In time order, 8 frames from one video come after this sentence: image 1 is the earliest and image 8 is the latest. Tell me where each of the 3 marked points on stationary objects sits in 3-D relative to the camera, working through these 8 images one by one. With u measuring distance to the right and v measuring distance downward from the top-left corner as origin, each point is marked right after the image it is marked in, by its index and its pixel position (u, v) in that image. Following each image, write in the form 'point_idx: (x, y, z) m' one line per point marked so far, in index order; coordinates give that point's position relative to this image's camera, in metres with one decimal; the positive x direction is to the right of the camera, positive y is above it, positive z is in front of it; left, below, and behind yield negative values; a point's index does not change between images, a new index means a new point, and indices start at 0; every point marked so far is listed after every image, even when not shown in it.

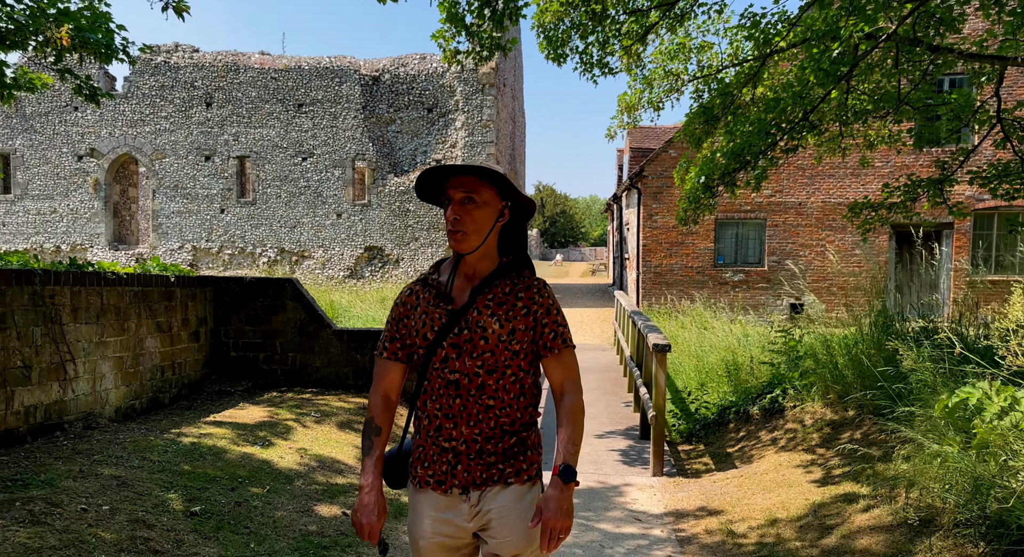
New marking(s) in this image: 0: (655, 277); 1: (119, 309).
0: (+3.4, 0.0, +15.0) m
1: (-3.4, -0.3, +5.6) m
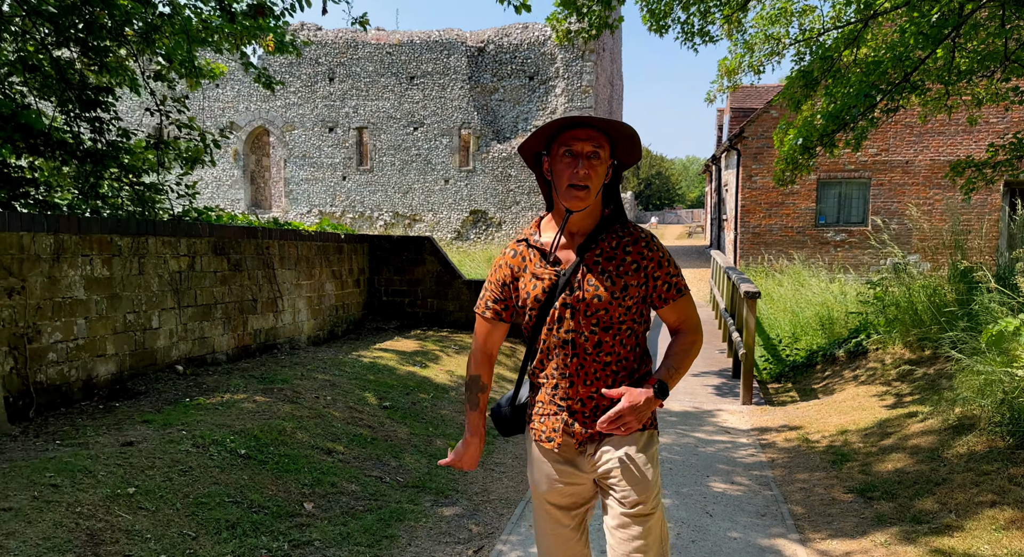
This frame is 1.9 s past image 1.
0: (+5.8, +1.0, +15.4) m
1: (-2.2, +0.2, +7.1) m
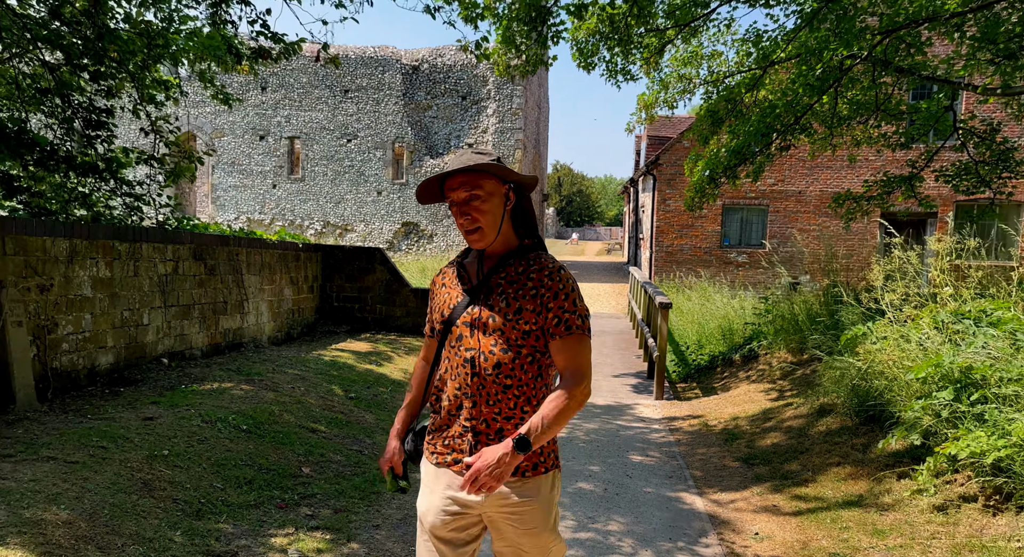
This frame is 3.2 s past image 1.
0: (+4.1, +0.6, +17.0) m
1: (-2.9, +0.2, +7.7) m
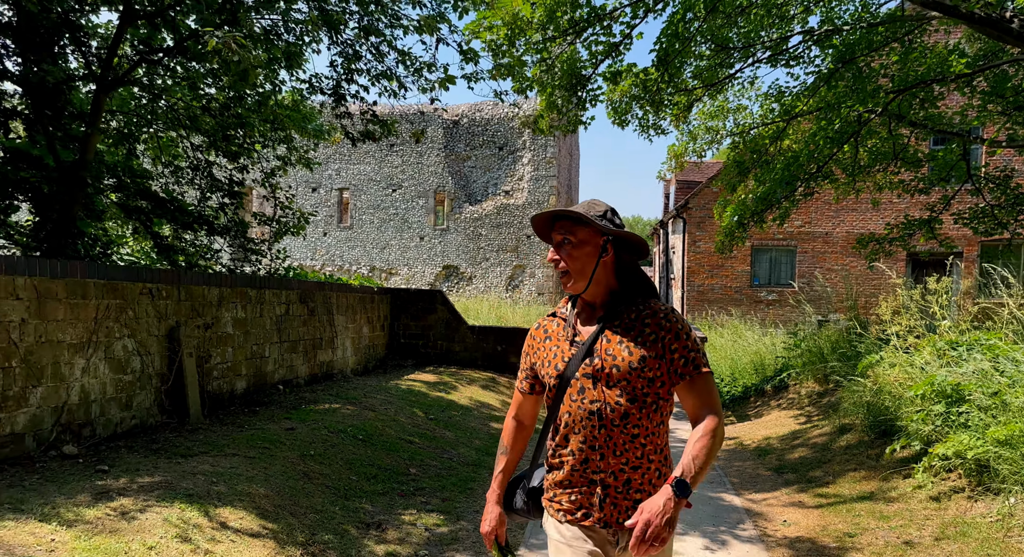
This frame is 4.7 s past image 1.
0: (+5.2, -0.4, +17.8) m
1: (-2.2, -0.4, +8.9) m
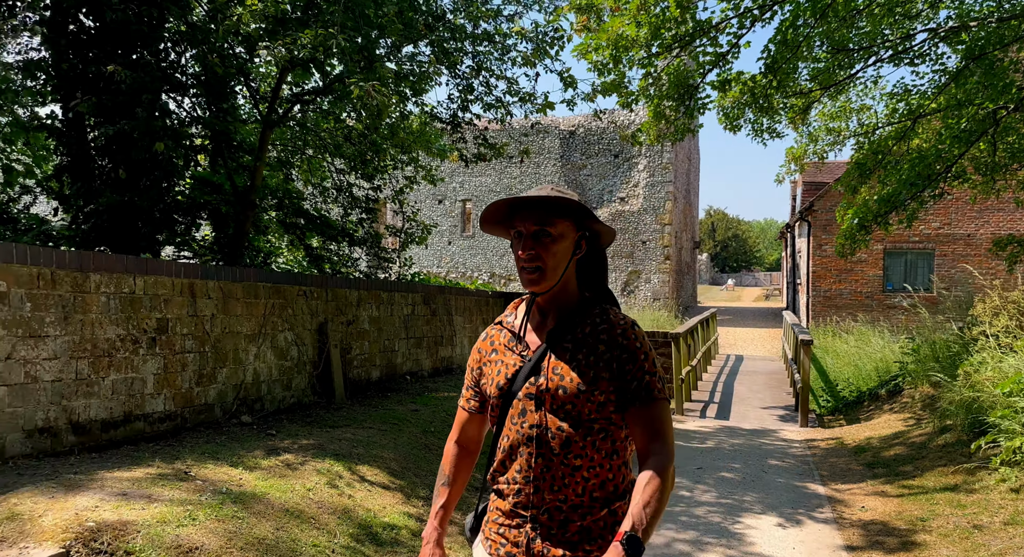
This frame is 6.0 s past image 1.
0: (+8.3, -0.6, +17.2) m
1: (-0.6, -0.5, +9.8) m
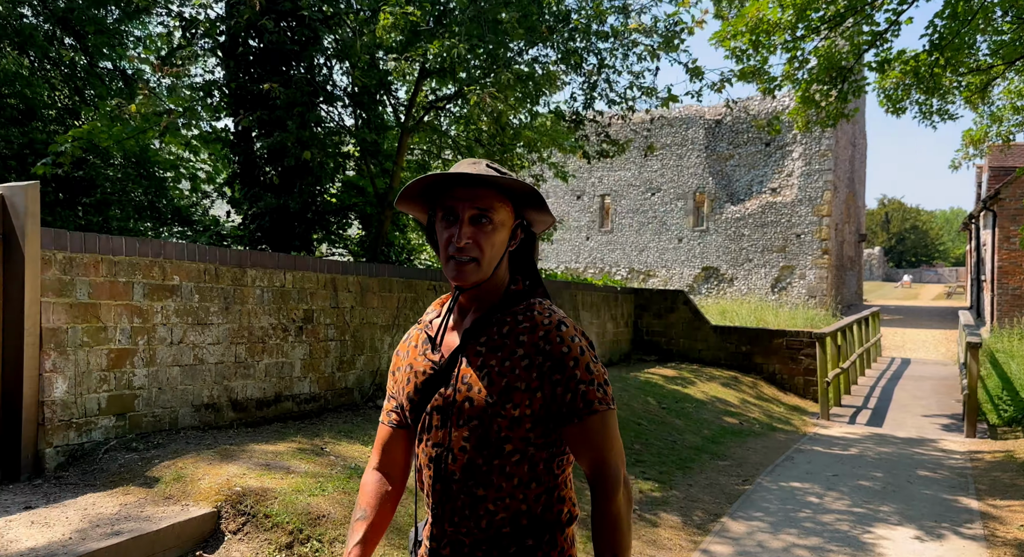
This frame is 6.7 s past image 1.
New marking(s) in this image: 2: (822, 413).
0: (+11.7, -0.5, +15.0) m
1: (+1.3, -0.4, +9.8) m
2: (+4.2, -1.8, +8.6) m
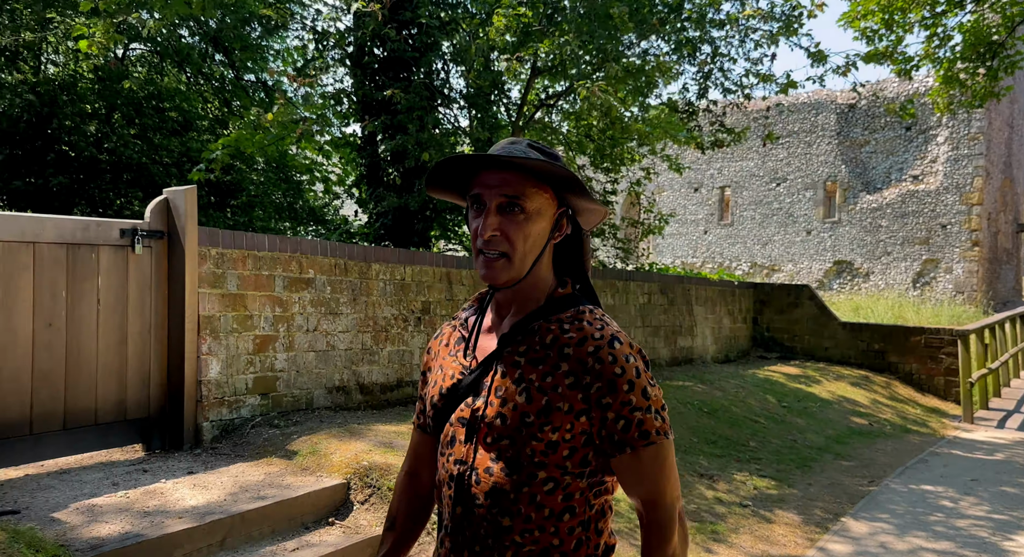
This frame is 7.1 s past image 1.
0: (+14.1, -0.3, +12.8) m
1: (+3.0, -0.3, +9.5) m
2: (+5.6, -1.7, +7.9) m
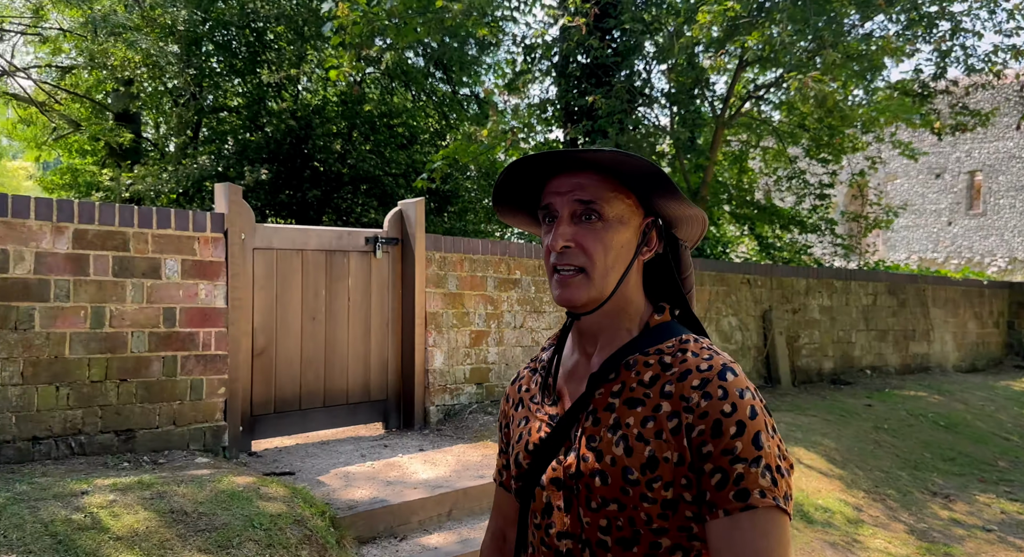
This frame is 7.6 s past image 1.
0: (+17.4, -0.3, +8.1) m
1: (+5.8, -0.3, +8.3) m
2: (+7.8, -1.7, +6.0) m
